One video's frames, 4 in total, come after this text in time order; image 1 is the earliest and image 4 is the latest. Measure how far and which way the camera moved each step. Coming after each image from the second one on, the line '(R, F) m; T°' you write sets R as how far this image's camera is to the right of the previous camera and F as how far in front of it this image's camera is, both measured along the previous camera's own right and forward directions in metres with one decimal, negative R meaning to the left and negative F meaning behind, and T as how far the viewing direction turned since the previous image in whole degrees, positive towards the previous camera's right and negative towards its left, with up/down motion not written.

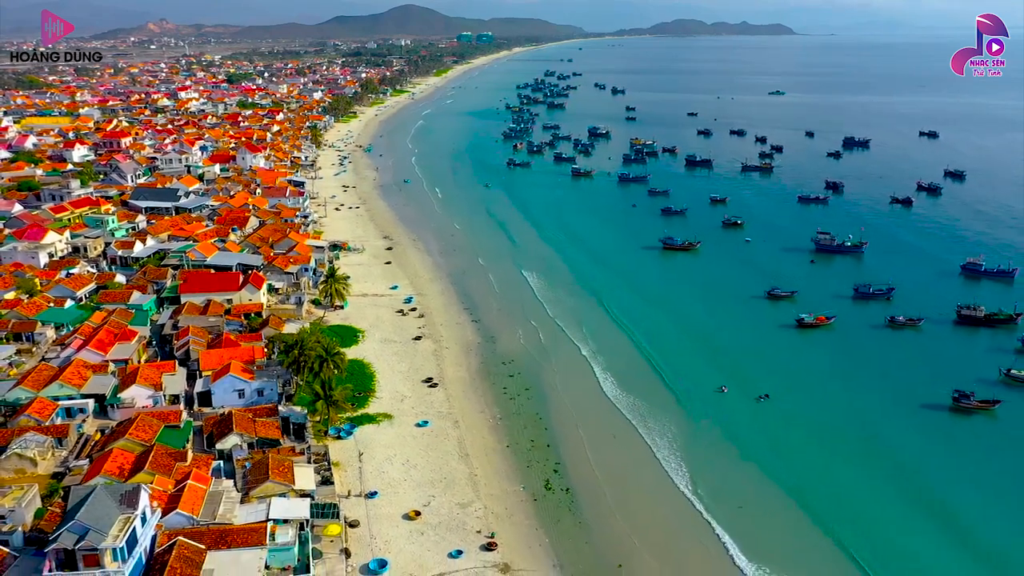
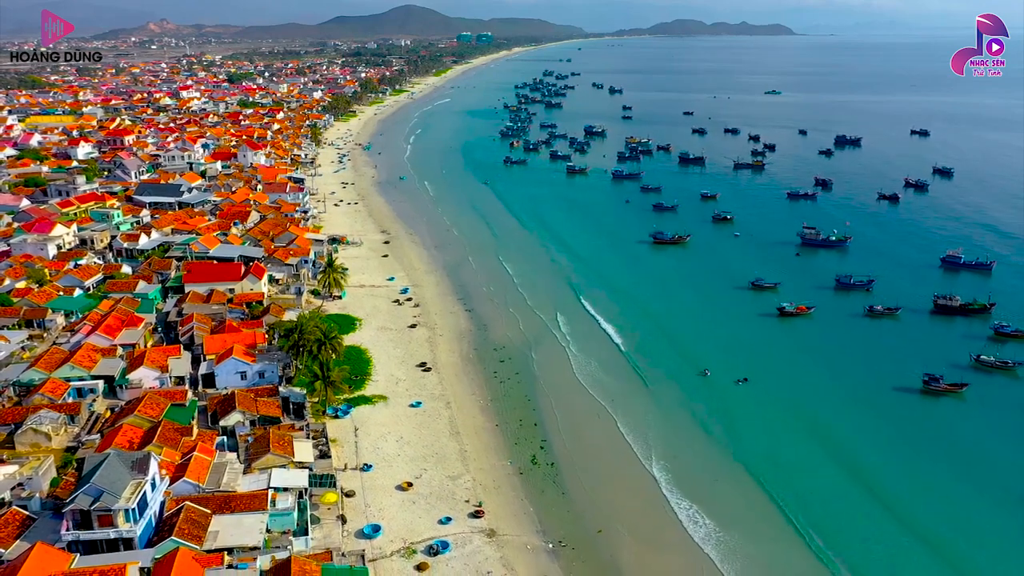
(+0.6, -1.7) m; 0°
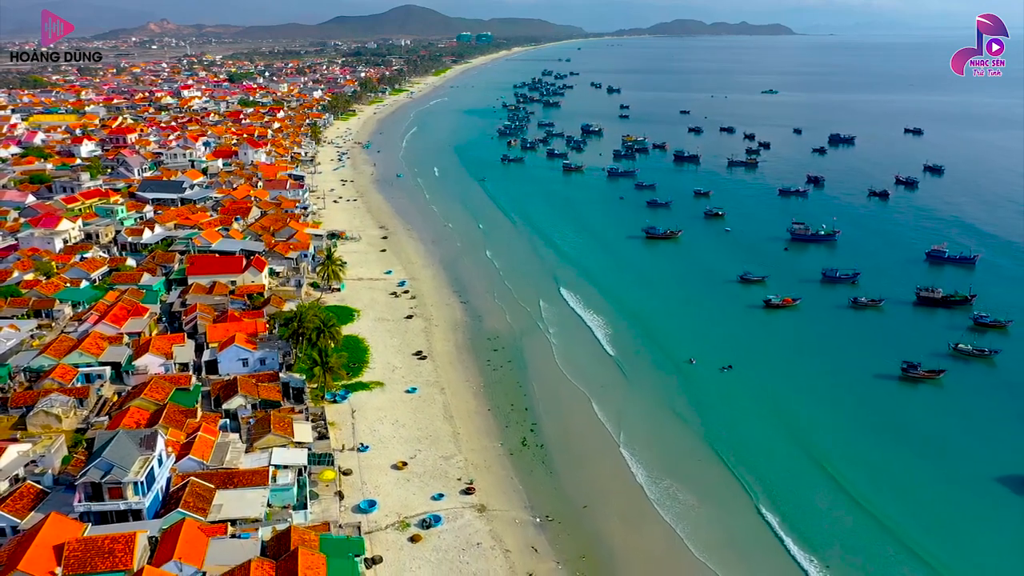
(+0.4, -1.3) m; 0°
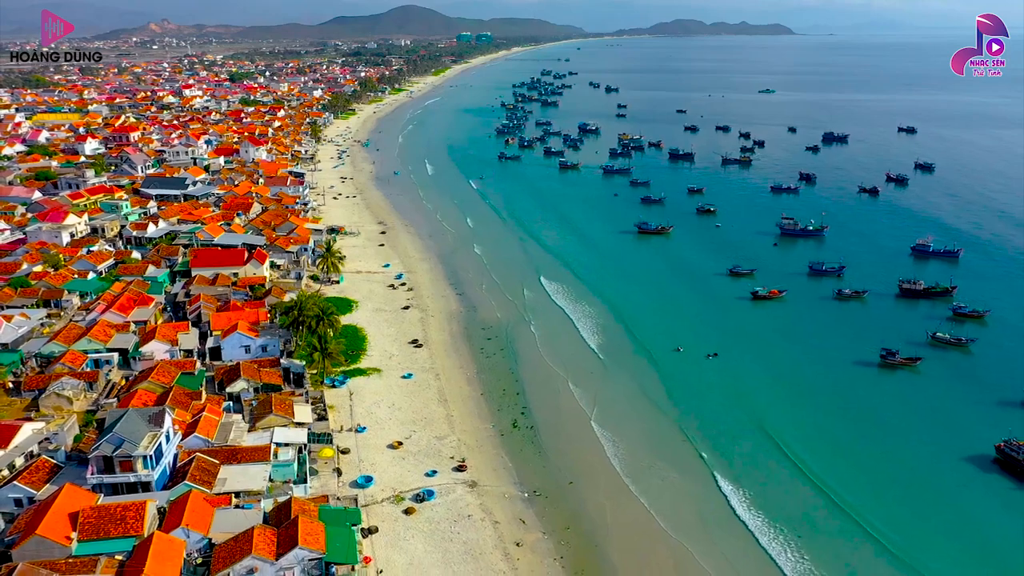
(+0.4, -1.4) m; 0°
